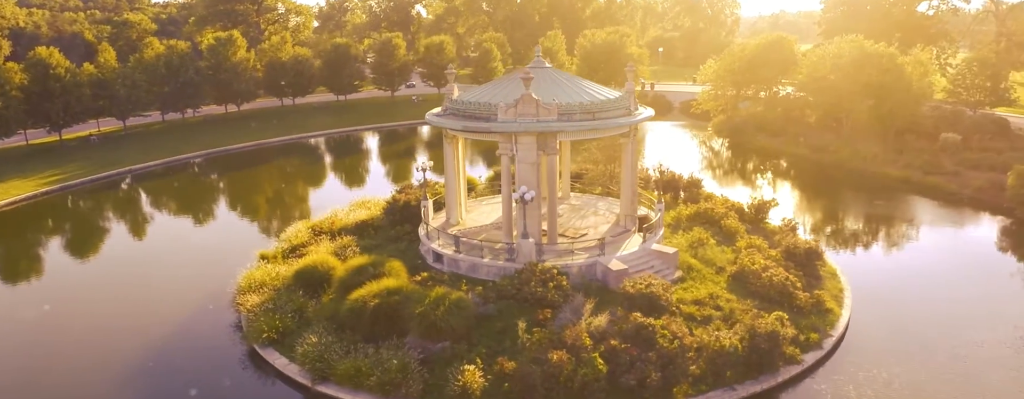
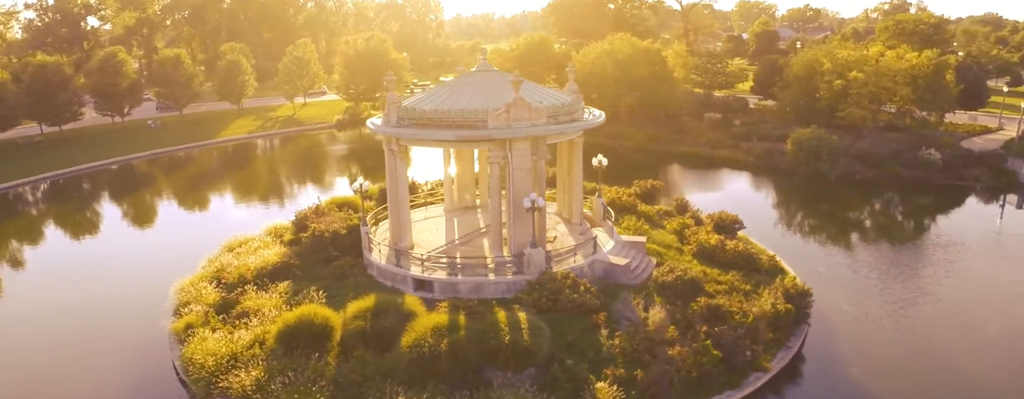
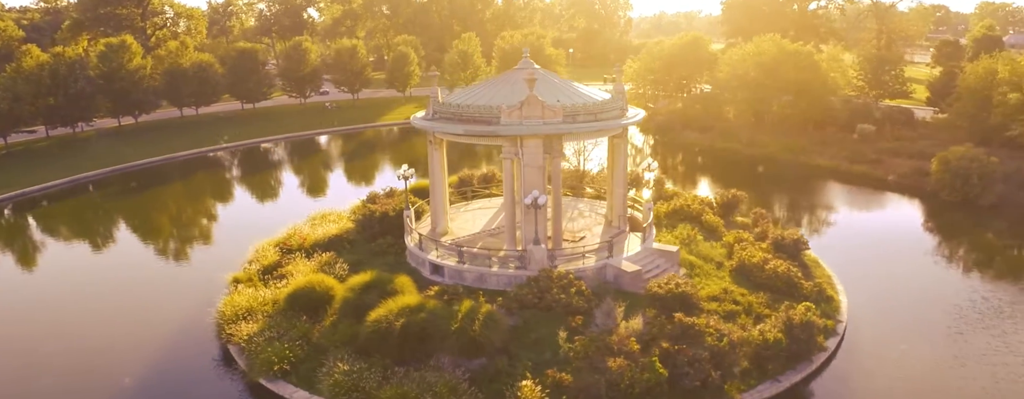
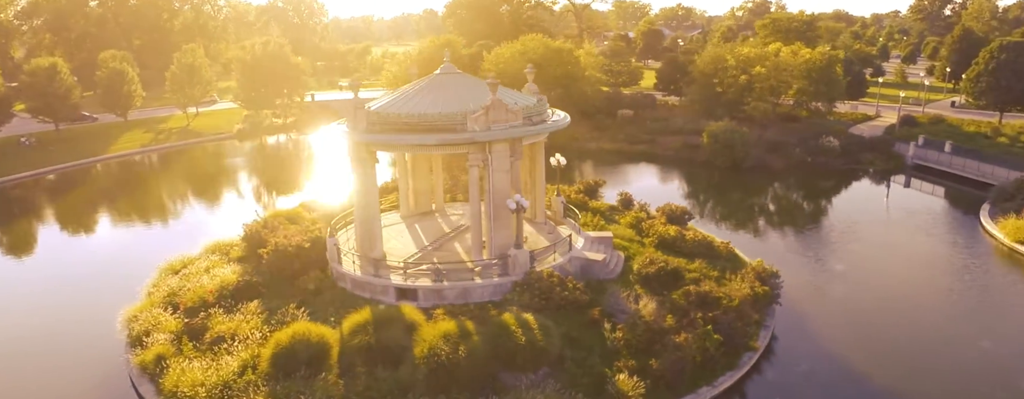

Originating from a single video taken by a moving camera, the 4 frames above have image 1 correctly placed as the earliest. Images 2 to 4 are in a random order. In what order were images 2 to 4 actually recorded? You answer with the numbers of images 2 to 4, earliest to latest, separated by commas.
3, 2, 4
